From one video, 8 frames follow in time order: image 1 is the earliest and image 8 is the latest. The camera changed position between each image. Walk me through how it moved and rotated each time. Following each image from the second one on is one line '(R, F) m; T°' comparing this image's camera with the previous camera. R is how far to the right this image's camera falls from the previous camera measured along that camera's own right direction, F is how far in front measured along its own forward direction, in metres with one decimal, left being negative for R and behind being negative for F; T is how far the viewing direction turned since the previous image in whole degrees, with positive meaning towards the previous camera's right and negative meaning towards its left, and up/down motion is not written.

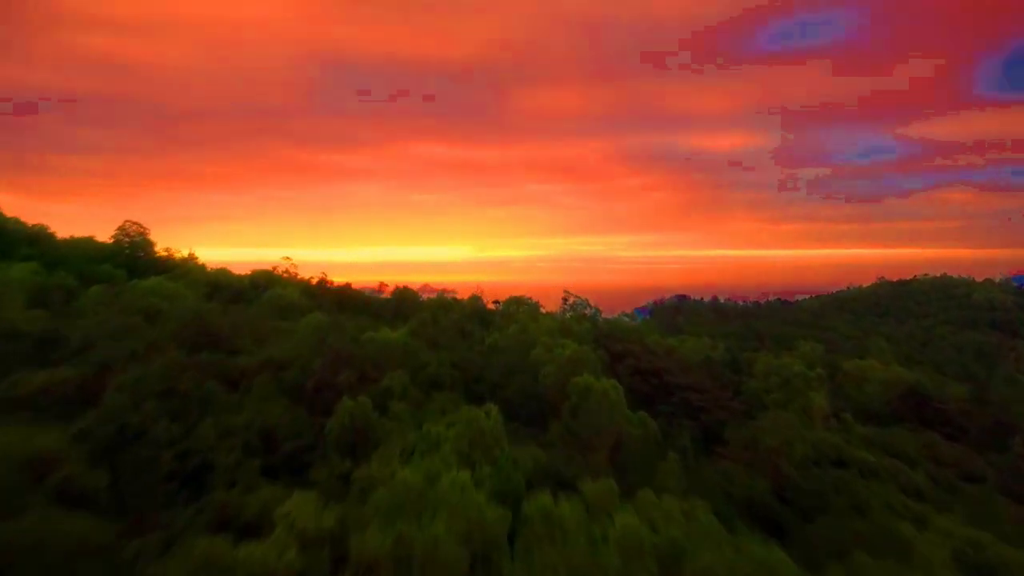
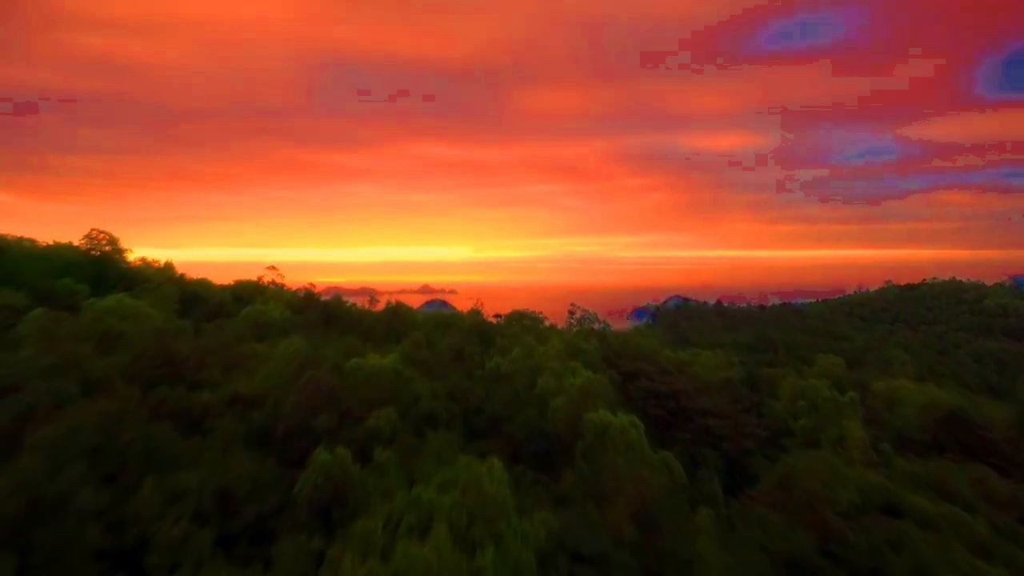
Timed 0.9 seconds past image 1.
(0.0, +0.7) m; 0°
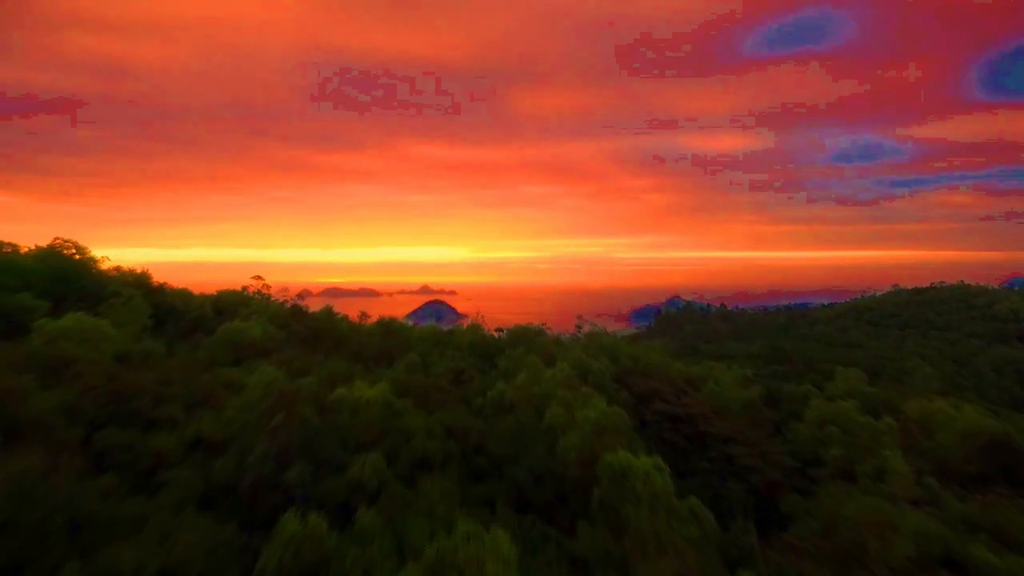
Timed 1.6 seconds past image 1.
(-0.1, +0.6) m; 0°
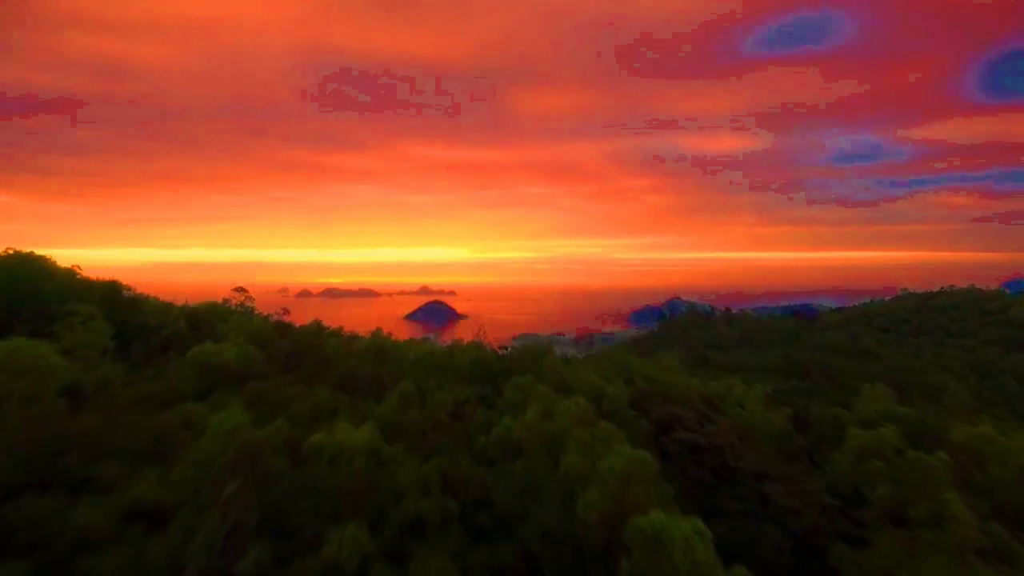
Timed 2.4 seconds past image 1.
(-0.1, +0.7) m; 0°
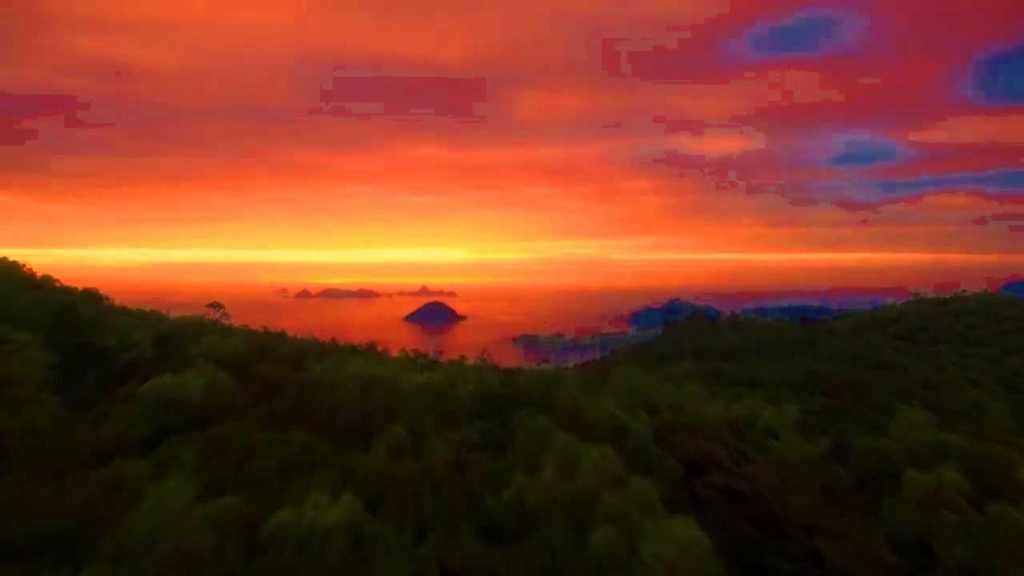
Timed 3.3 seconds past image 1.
(-0.1, +0.8) m; 0°
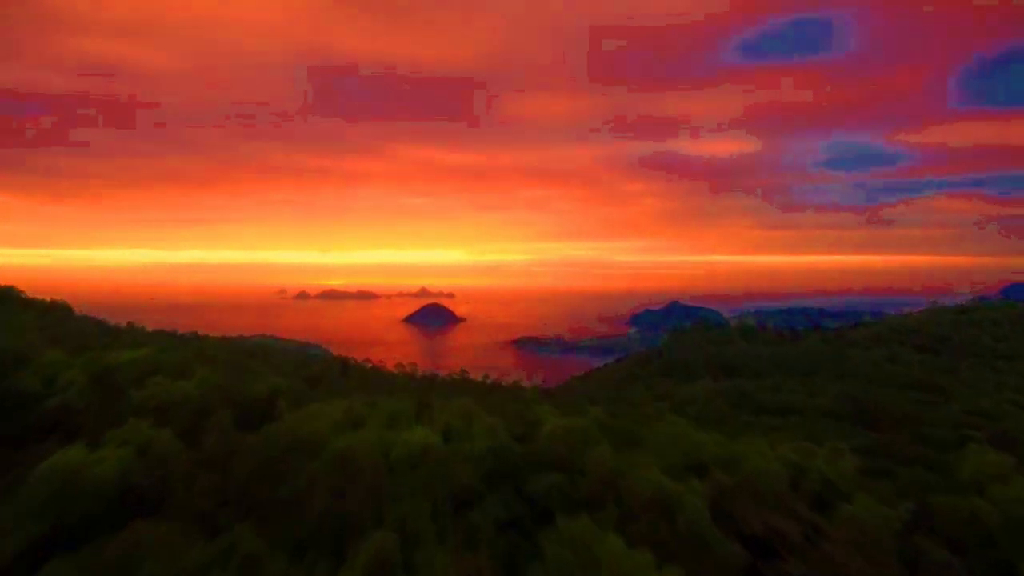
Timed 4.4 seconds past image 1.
(-0.2, +1.2) m; 0°
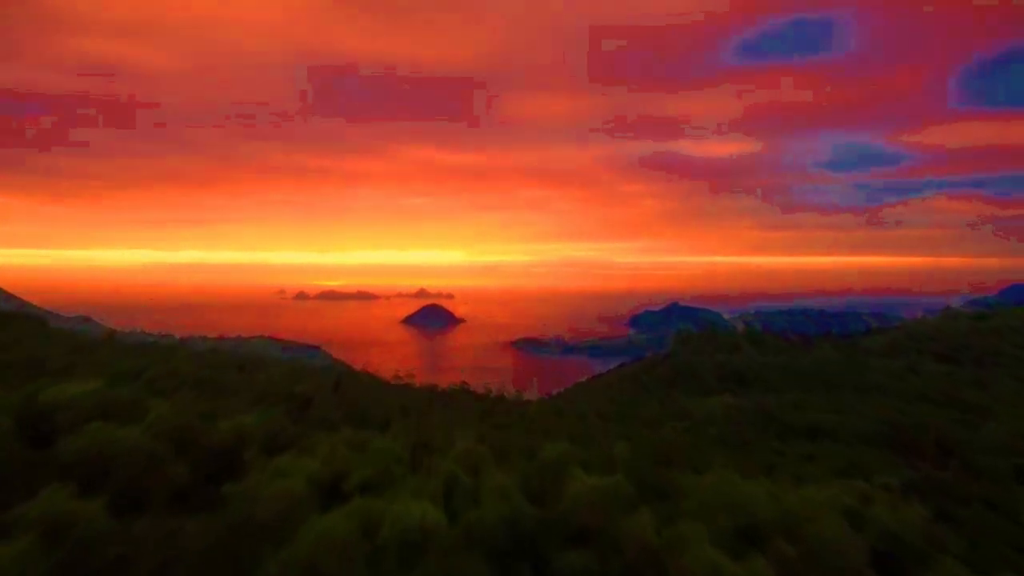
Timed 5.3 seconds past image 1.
(-0.1, +0.9) m; 0°
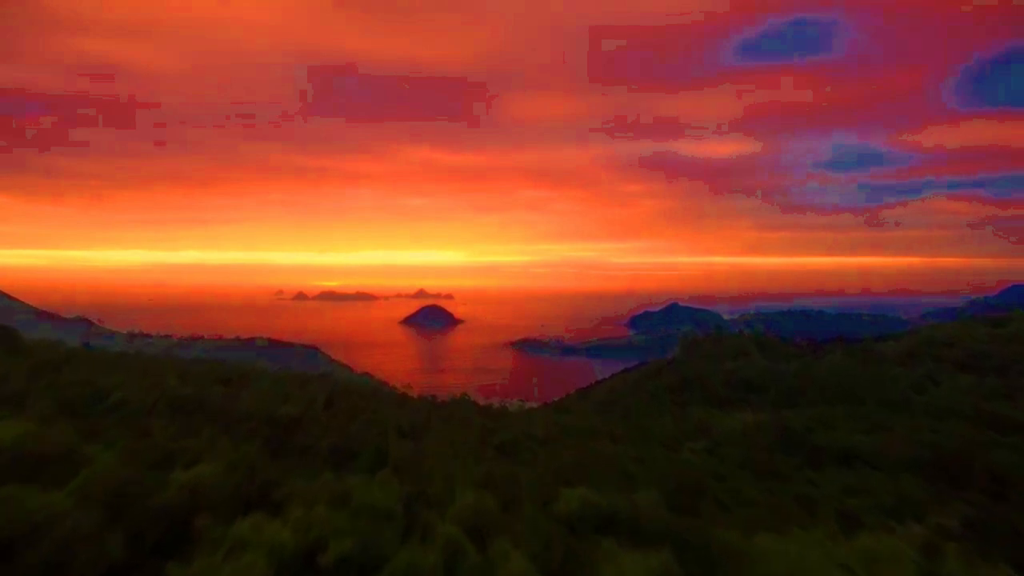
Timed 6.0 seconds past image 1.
(-0.1, +0.9) m; 0°
